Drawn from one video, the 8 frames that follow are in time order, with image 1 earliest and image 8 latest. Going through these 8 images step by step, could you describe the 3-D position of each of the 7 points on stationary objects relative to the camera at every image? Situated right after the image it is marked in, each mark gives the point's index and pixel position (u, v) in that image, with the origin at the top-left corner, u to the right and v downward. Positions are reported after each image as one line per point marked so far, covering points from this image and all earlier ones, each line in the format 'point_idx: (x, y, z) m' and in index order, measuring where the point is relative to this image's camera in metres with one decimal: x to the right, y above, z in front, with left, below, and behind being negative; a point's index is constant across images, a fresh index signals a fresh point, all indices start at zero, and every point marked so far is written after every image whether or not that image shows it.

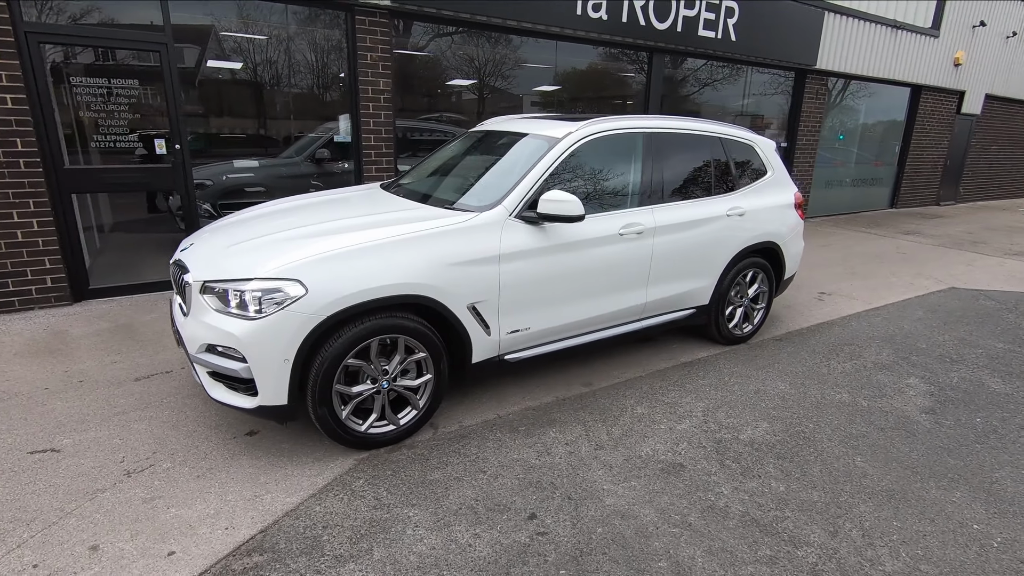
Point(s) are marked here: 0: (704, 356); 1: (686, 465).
0: (+1.6, -0.6, +4.5) m
1: (+1.0, -1.0, +3.0) m
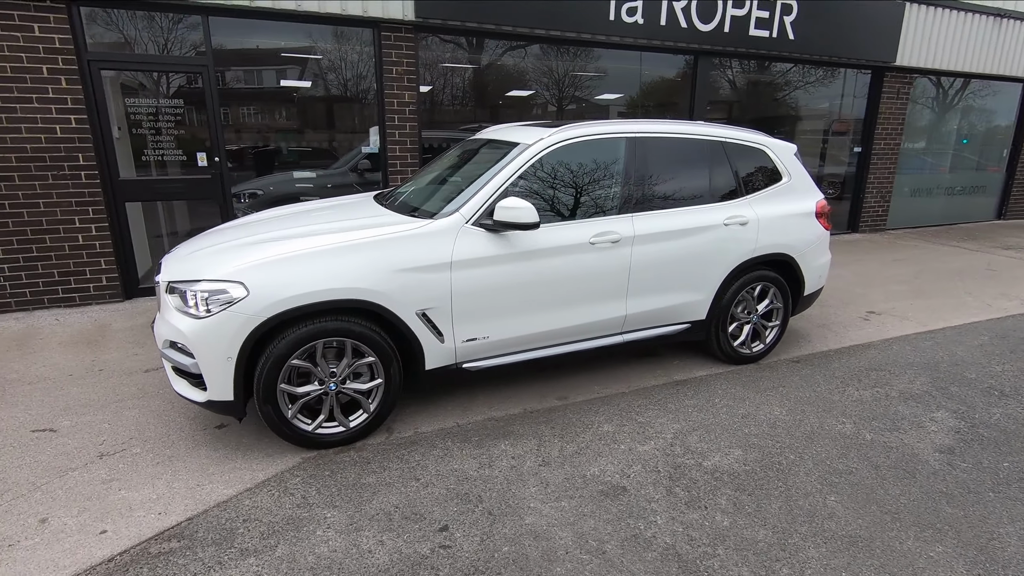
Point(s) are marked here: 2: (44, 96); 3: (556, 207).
0: (+1.5, -0.7, +4.2) m
1: (+0.6, -1.0, +2.8) m
2: (-4.5, +1.8, +5.2) m
3: (+0.3, +0.5, +3.6) m
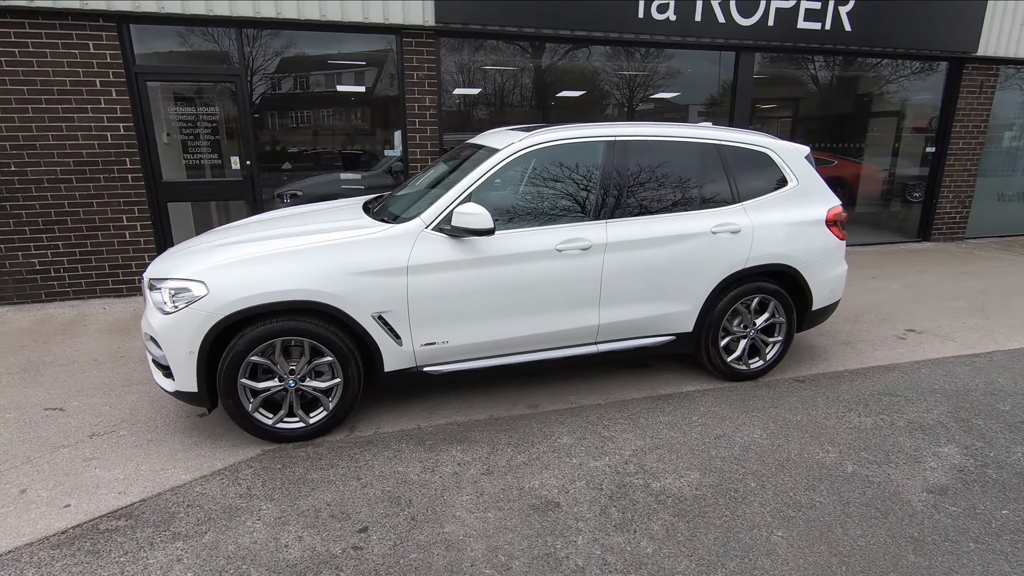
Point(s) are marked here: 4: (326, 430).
0: (+1.3, -0.8, +4.0) m
1: (+0.2, -1.1, +2.7) m
2: (-4.4, +1.9, +5.8) m
3: (+0.1, +0.5, +3.5) m
4: (-1.1, -0.9, +3.4) m
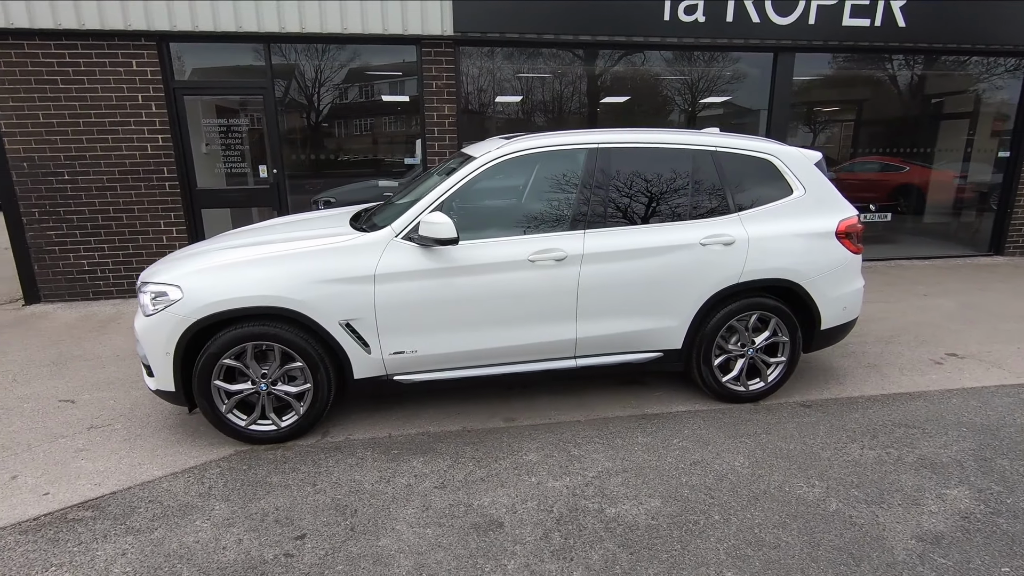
0: (+1.2, -0.9, +3.8) m
1: (0.0, -1.2, +2.6) m
2: (-4.3, +1.9, +6.2) m
3: (-0.1, +0.4, +3.4) m
4: (-1.3, -0.9, +3.4) m
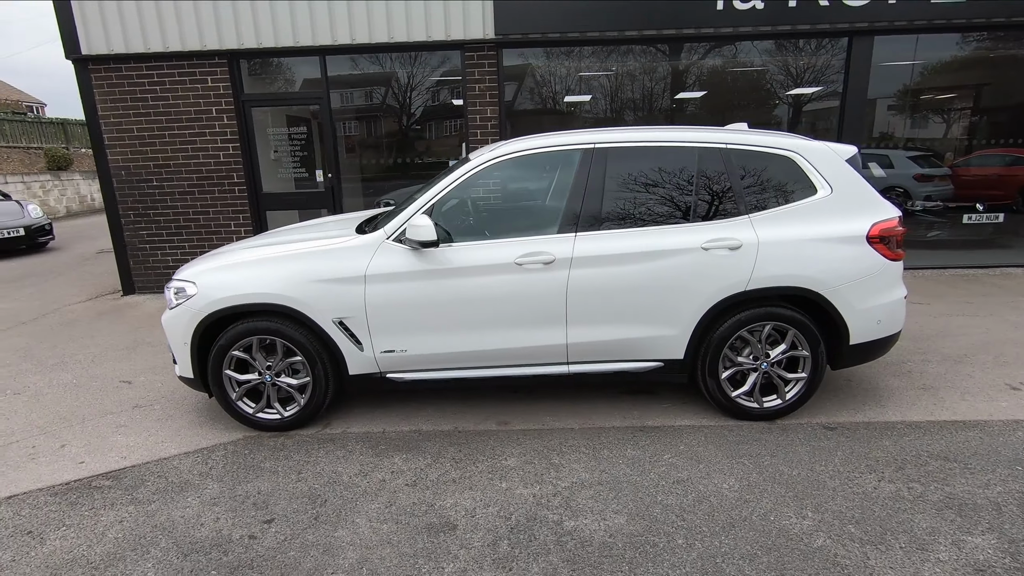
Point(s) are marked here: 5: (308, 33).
0: (+1.1, -0.9, +3.6) m
1: (-0.3, -1.2, +2.6) m
2: (-3.8, +2.0, +6.8) m
3: (-0.2, +0.4, +3.4) m
4: (-1.4, -0.9, +3.6) m
5: (-2.5, +3.1, +6.6) m
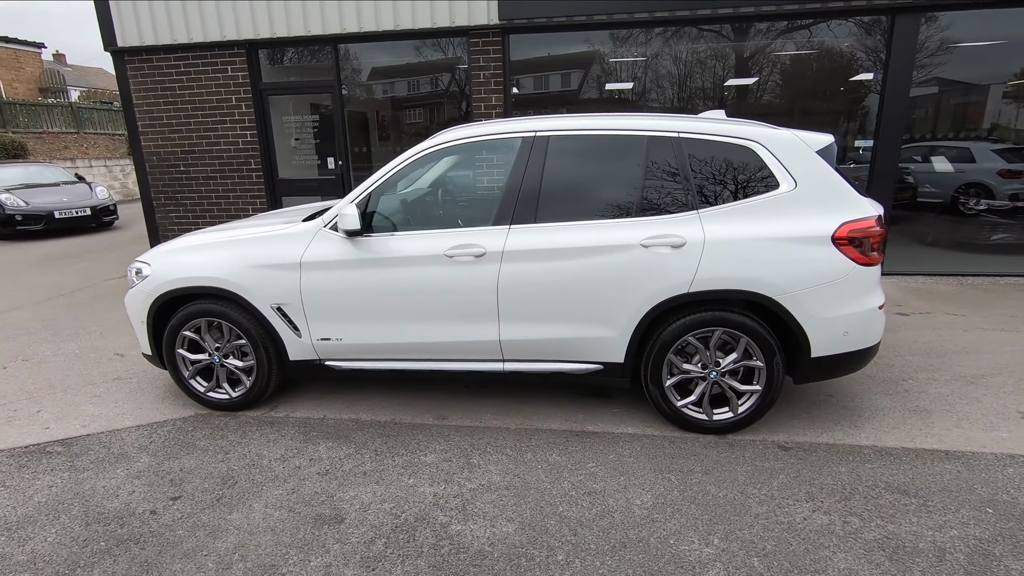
0: (+0.7, -0.9, +3.4) m
1: (-0.8, -1.1, +2.6) m
2: (-3.6, +2.2, +7.1) m
3: (-0.6, +0.5, +3.4) m
4: (-1.8, -0.8, +3.7) m
5: (-2.4, +3.3, +6.7) m
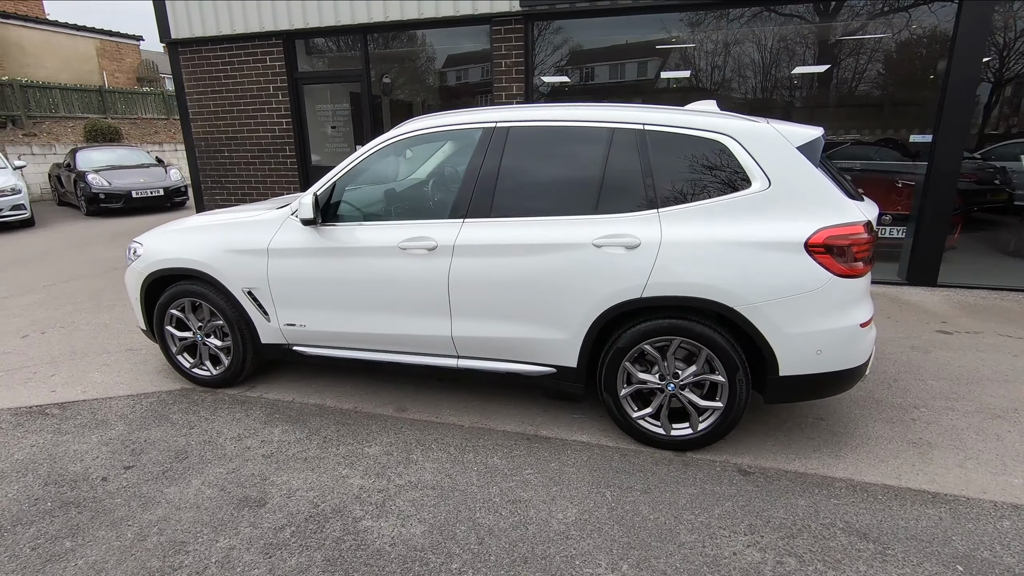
0: (+0.4, -0.9, +3.2) m
1: (-1.2, -1.1, +2.7) m
2: (-3.3, +2.5, +7.4) m
3: (-0.8, +0.5, +3.3) m
4: (-2.1, -0.7, +3.9) m
5: (-2.0, +3.5, +6.8) m
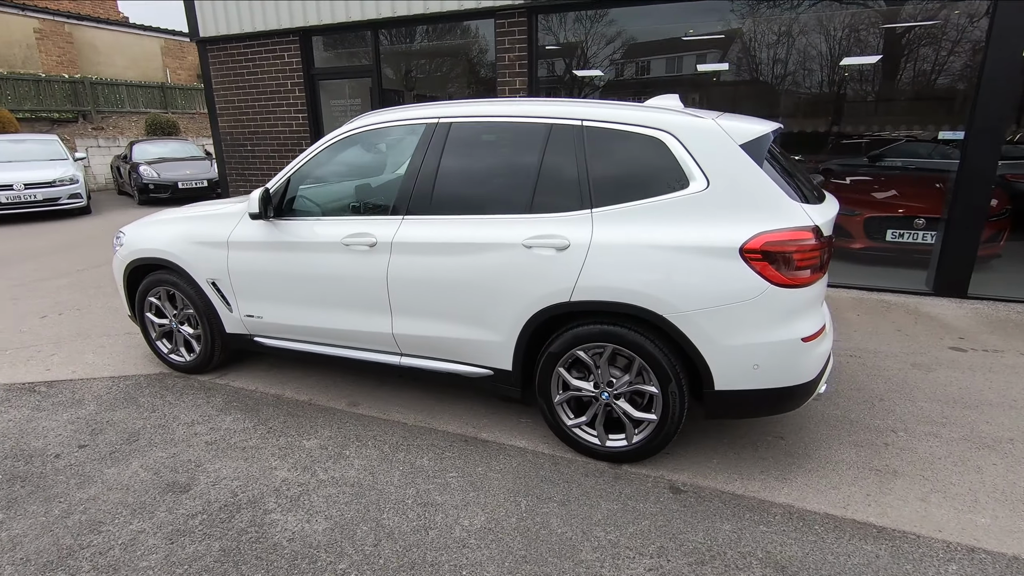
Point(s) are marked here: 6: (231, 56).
0: (0.0, -0.9, +3.1) m
1: (-1.6, -1.0, +2.7) m
2: (-3.1, +2.6, +7.7) m
3: (-1.1, +0.5, +3.4) m
4: (-2.3, -0.6, +4.0) m
5: (-1.9, +3.6, +6.9) m
6: (-4.0, +3.3, +7.8) m
